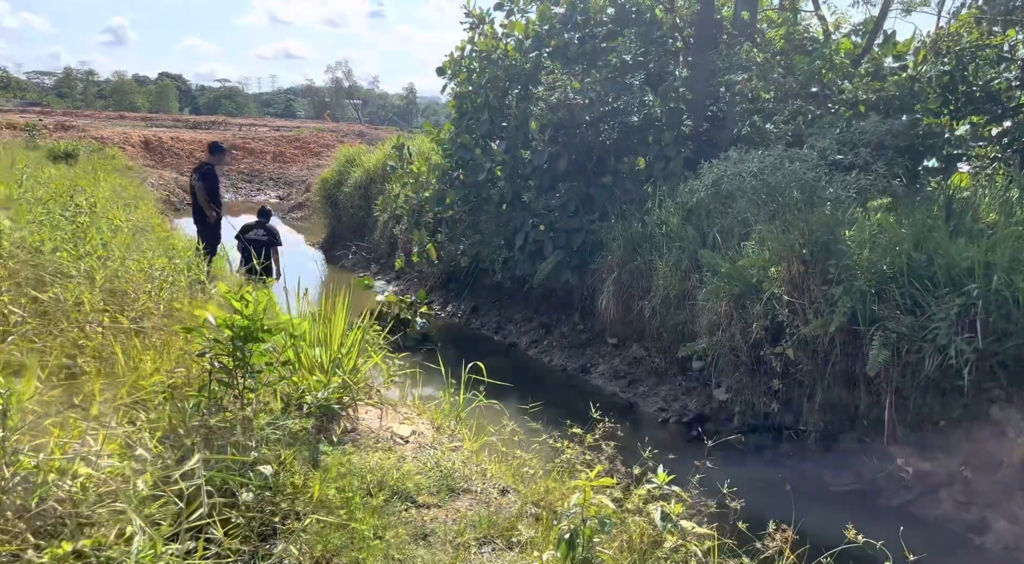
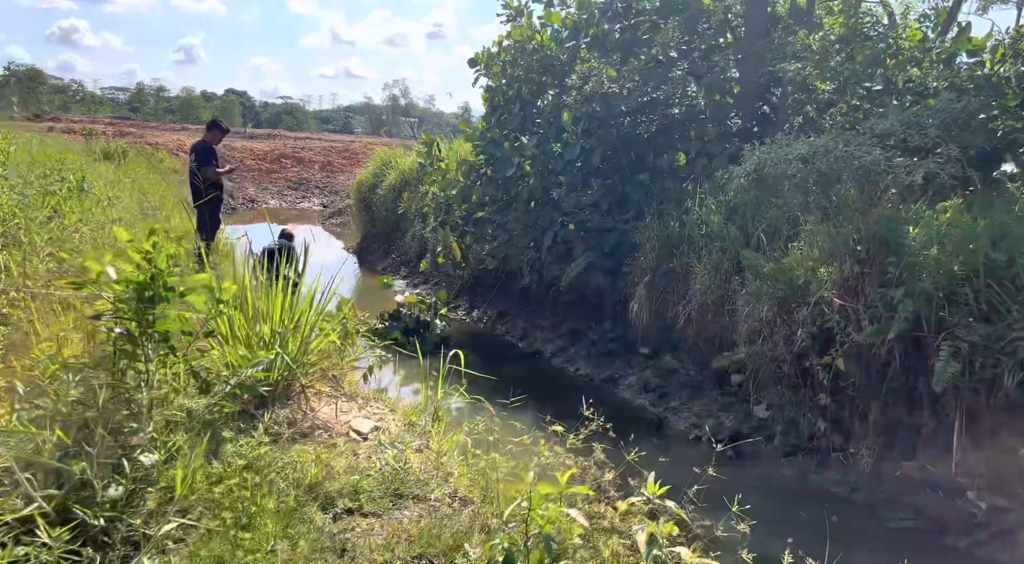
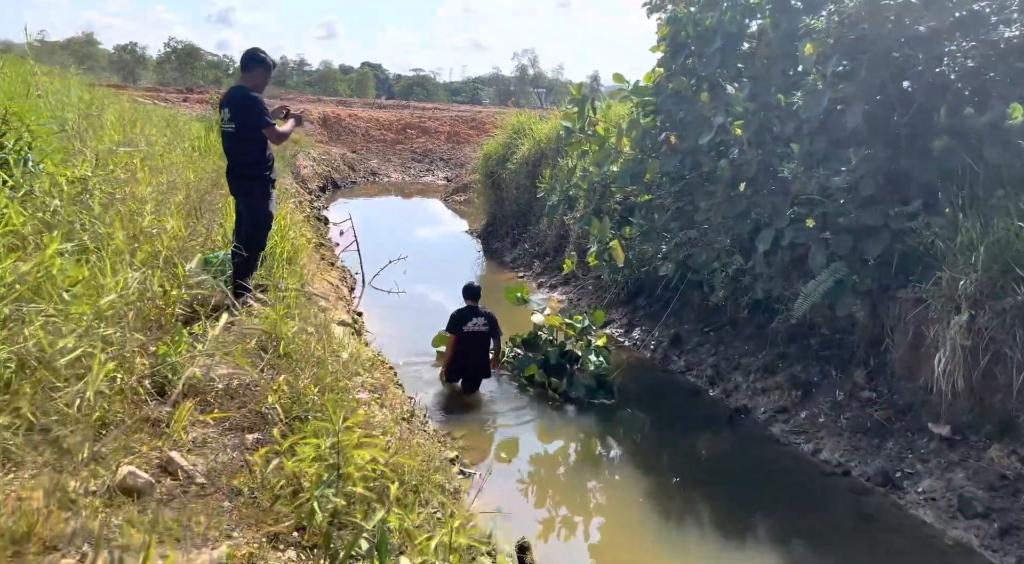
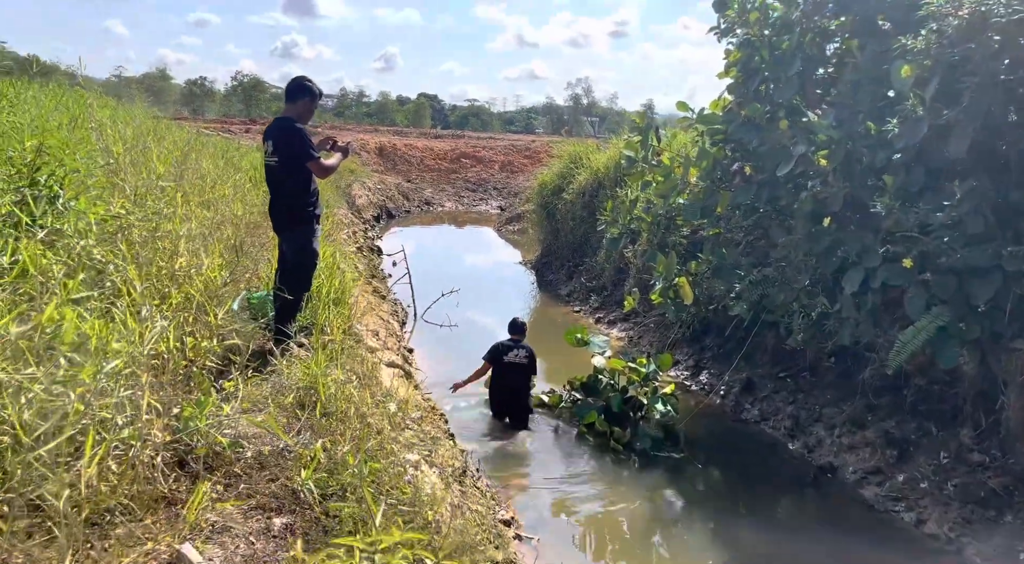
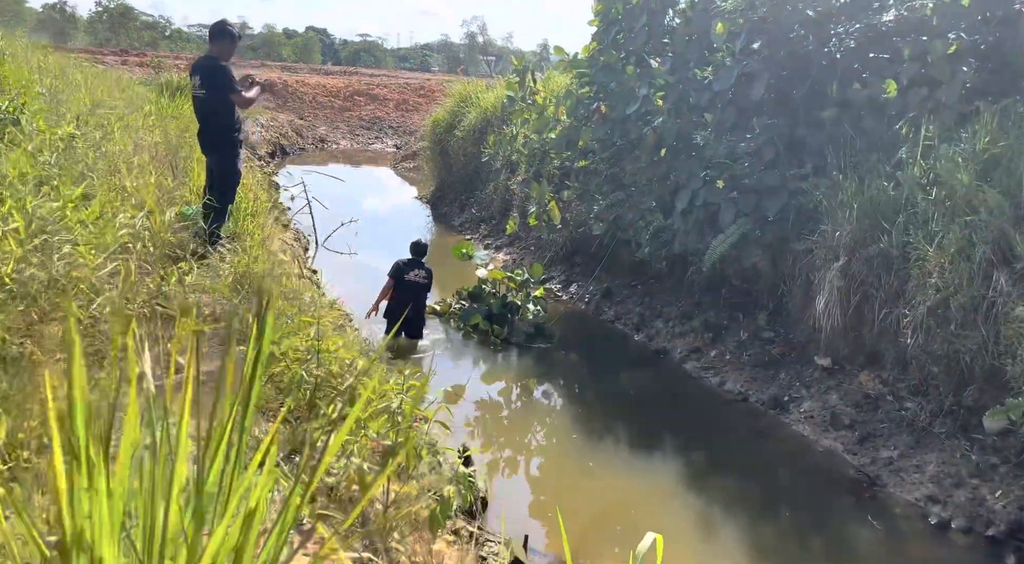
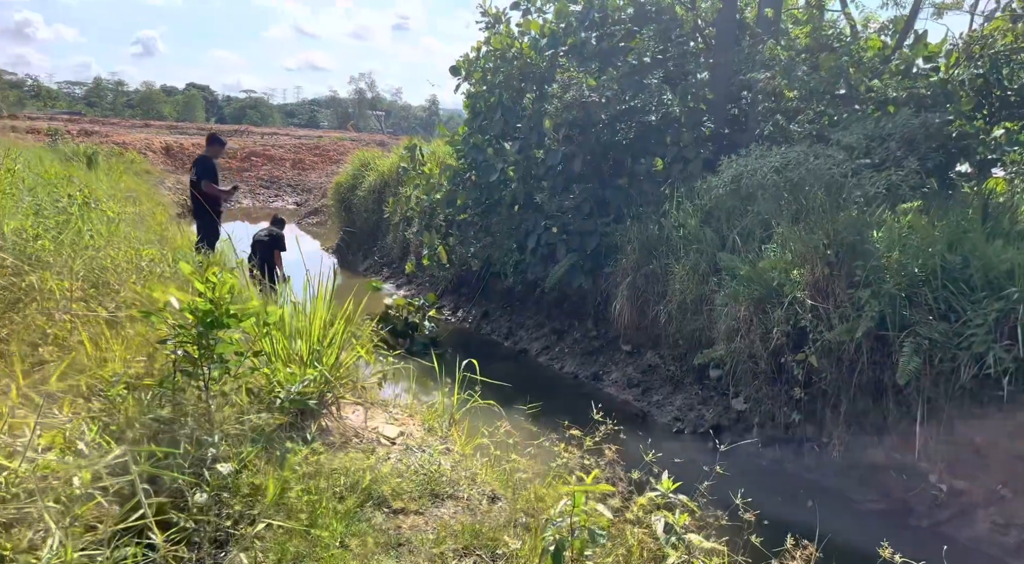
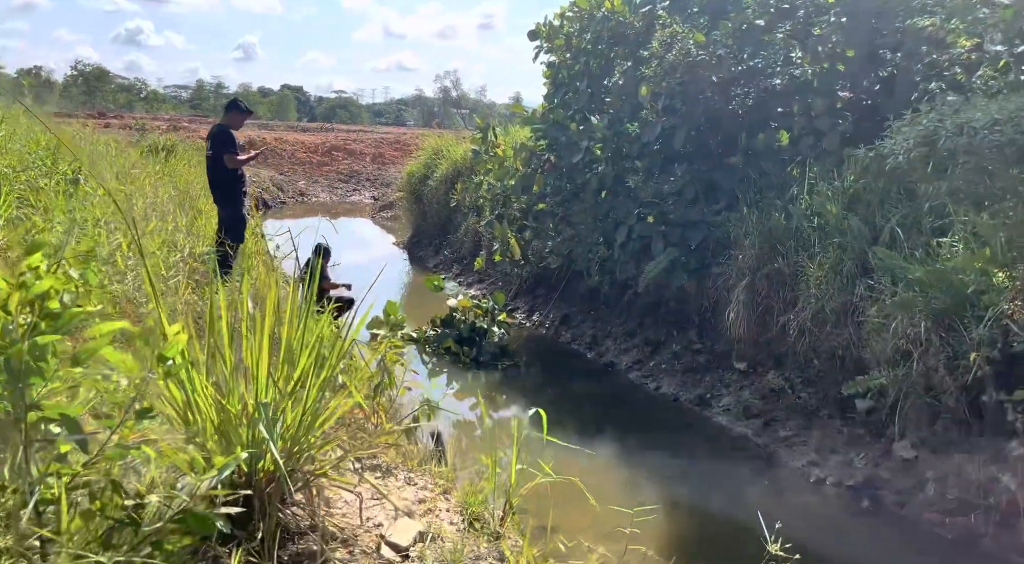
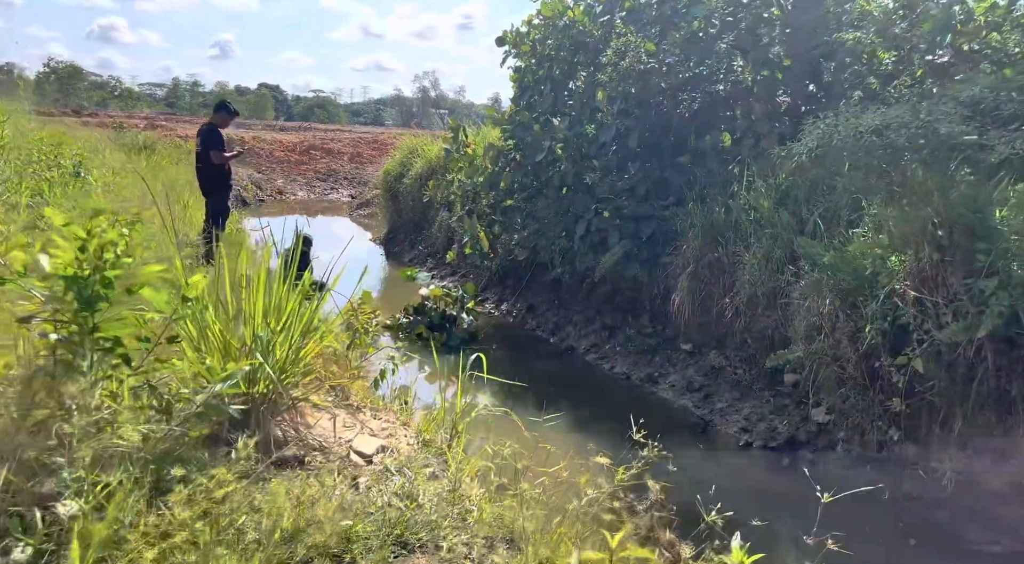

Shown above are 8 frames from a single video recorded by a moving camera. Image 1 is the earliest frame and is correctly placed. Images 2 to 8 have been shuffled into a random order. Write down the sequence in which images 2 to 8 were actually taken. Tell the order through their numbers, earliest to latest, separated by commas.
6, 2, 8, 7, 5, 3, 4
